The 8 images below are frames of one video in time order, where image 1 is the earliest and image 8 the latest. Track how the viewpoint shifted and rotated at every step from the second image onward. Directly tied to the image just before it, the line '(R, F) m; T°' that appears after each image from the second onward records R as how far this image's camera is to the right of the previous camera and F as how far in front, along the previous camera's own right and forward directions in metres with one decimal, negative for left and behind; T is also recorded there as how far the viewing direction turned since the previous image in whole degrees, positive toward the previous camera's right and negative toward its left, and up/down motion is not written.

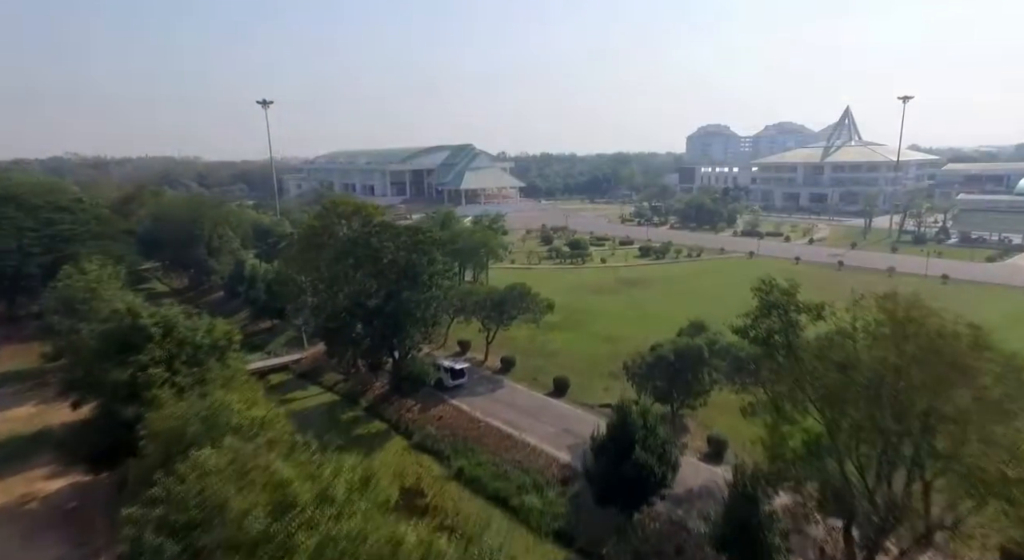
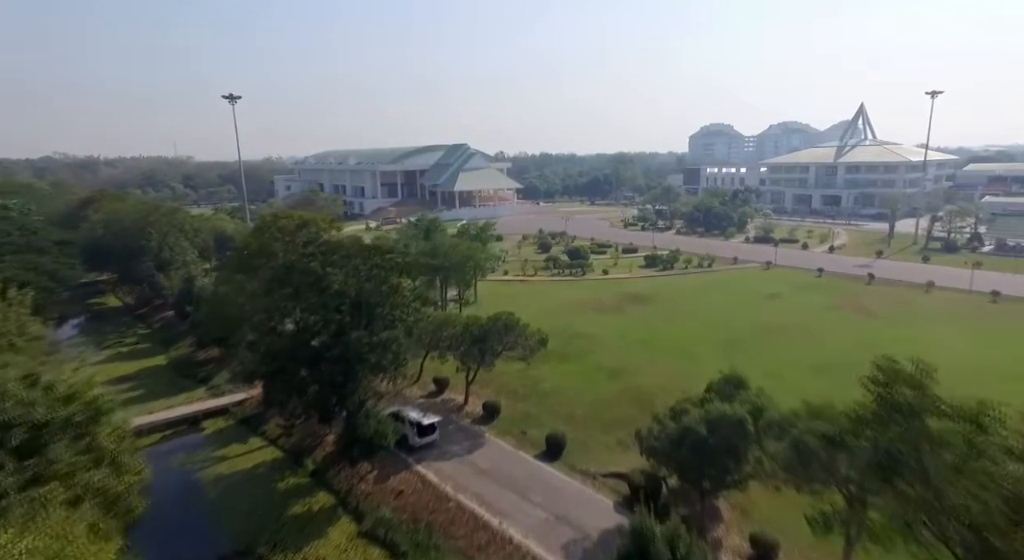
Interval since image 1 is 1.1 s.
(+0.4, +3.0) m; 0°
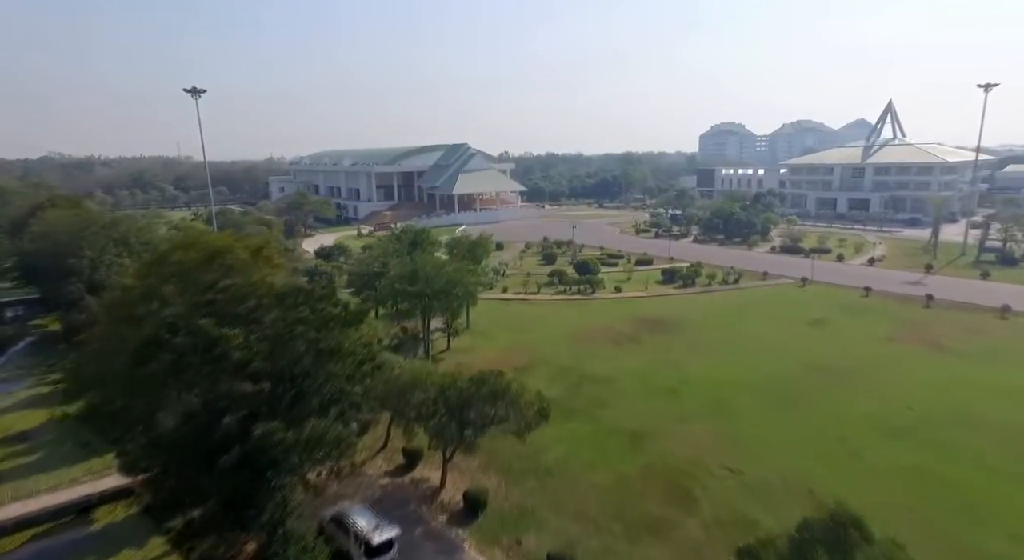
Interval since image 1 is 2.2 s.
(+0.3, +3.5) m; -1°
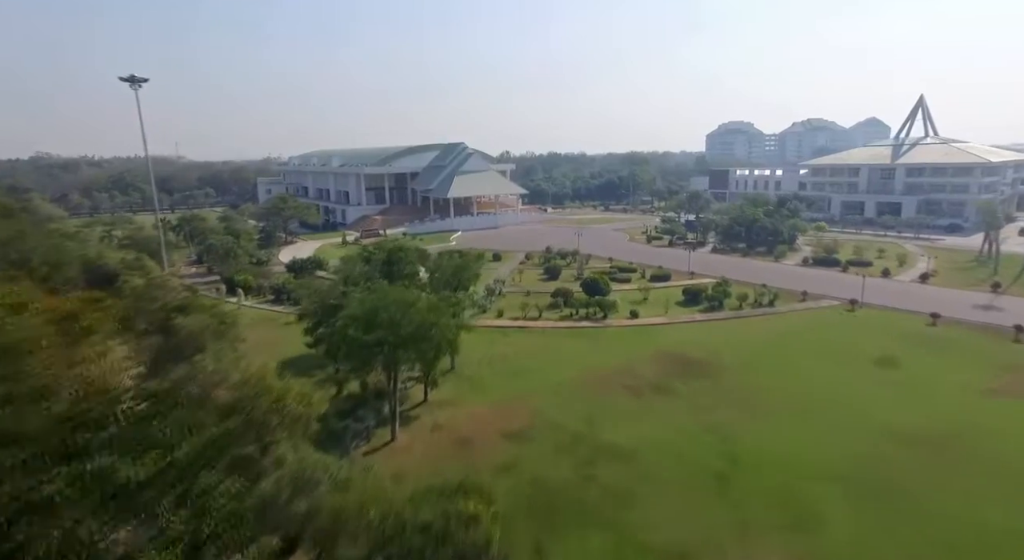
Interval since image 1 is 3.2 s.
(+0.2, +3.9) m; 0°
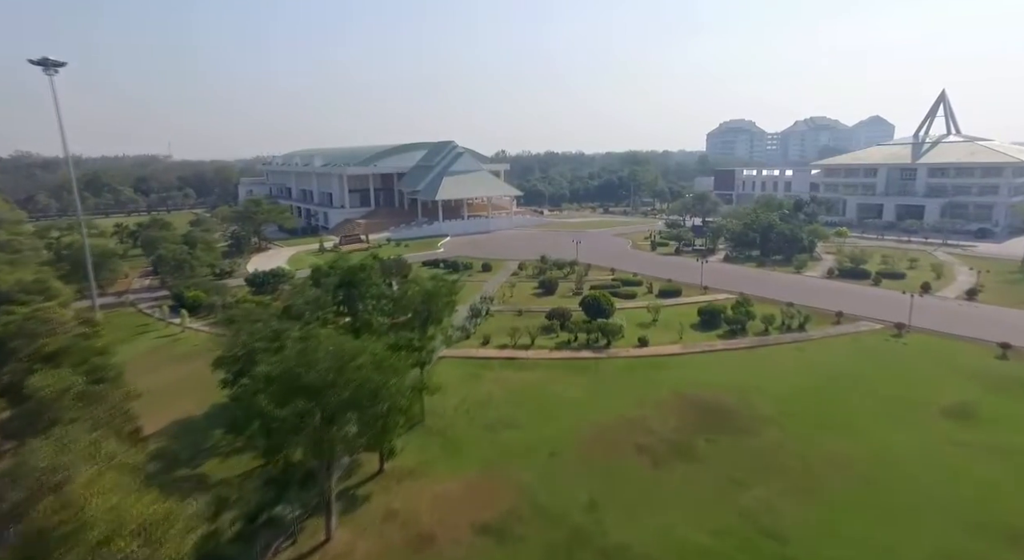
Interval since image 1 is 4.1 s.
(+0.3, +3.3) m; 0°
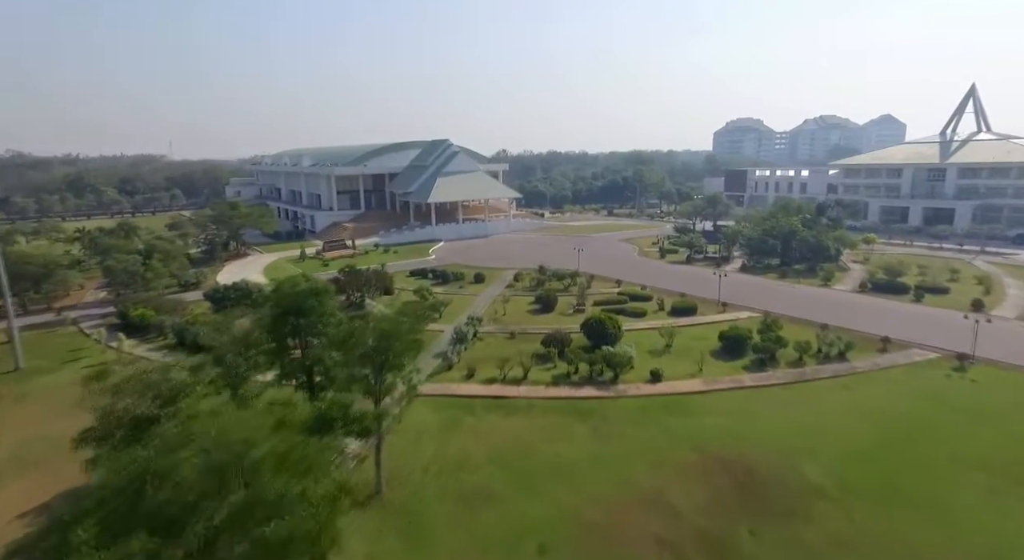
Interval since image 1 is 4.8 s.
(+0.4, +2.9) m; 0°
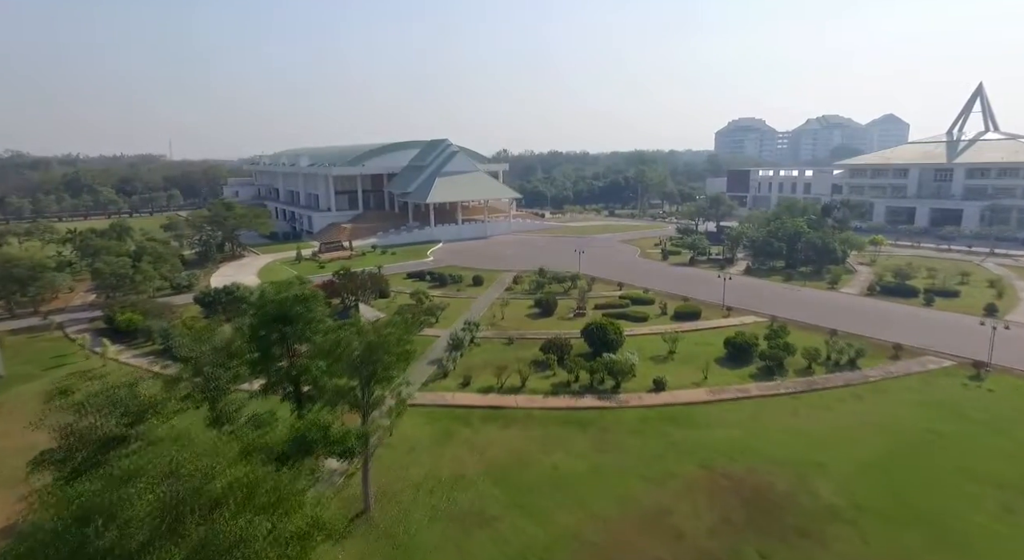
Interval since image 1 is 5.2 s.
(+0.1, +0.6) m; 0°
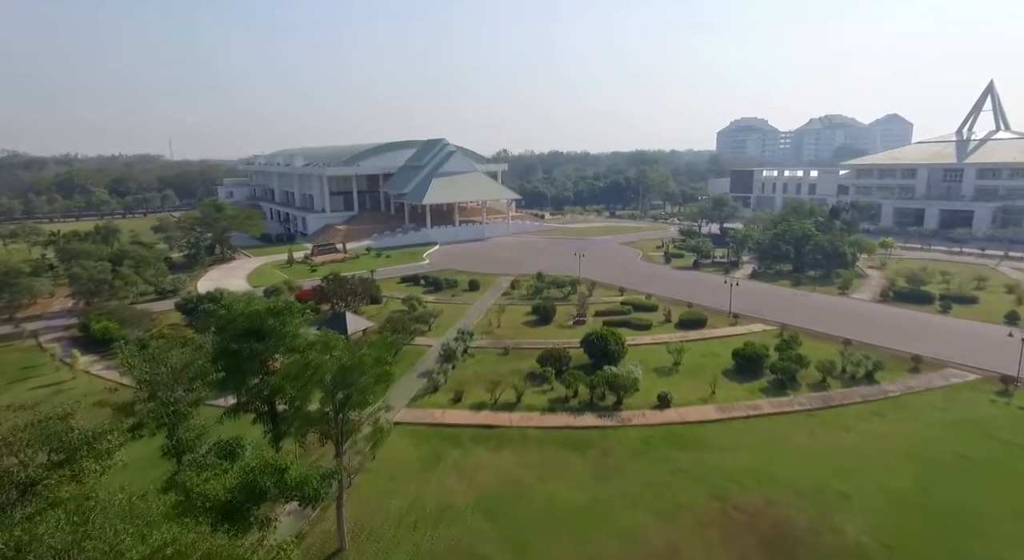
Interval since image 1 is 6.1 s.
(+0.2, +1.0) m; 0°
